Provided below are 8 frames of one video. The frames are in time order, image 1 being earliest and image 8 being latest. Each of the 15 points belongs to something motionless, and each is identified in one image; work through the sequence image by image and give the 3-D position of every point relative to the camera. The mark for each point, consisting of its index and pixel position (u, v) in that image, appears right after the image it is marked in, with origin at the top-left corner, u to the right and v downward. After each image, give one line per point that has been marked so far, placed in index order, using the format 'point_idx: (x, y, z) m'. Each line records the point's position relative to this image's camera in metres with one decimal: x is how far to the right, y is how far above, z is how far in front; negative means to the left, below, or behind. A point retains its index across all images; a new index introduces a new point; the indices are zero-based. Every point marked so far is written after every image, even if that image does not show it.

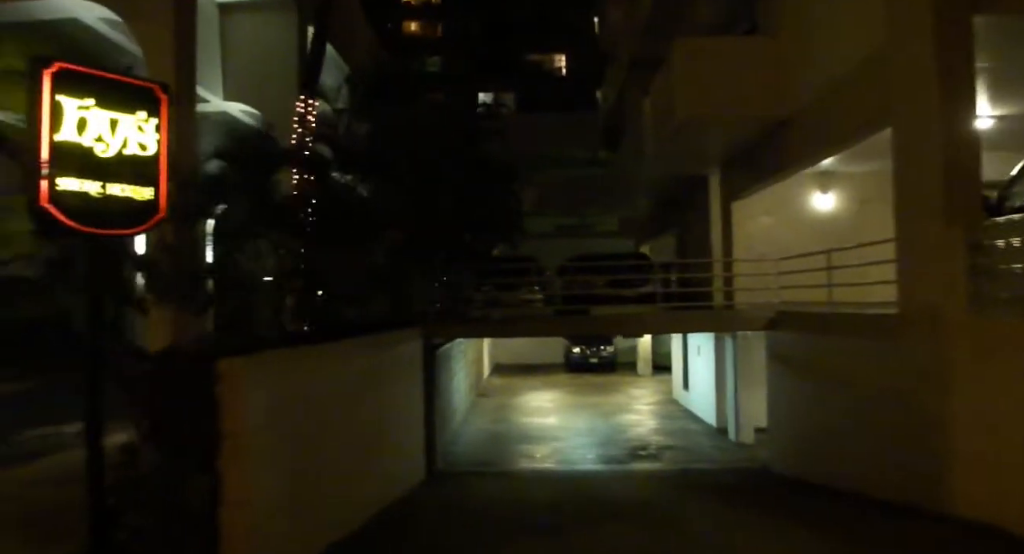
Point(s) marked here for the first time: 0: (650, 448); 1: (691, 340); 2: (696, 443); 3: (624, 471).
0: (+3.3, -4.0, +16.1) m
1: (+5.1, -1.8, +19.3) m
2: (+4.5, -4.0, +16.6) m
3: (+2.3, -4.0, +14.2) m
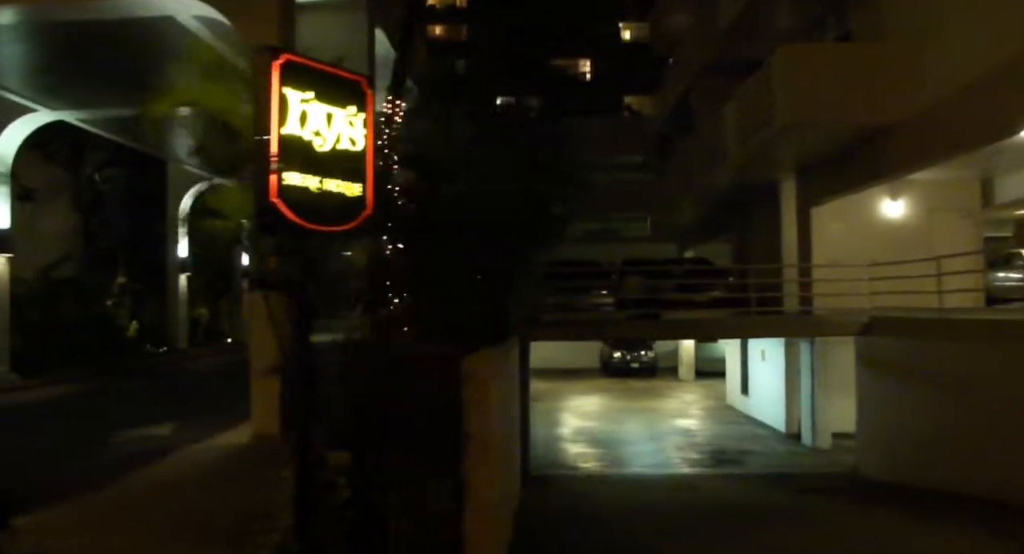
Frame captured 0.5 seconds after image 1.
0: (+5.1, -4.1, +16.1) m
1: (+6.8, -1.9, +19.3) m
2: (+6.2, -4.1, +16.6) m
3: (+4.1, -4.1, +14.1) m
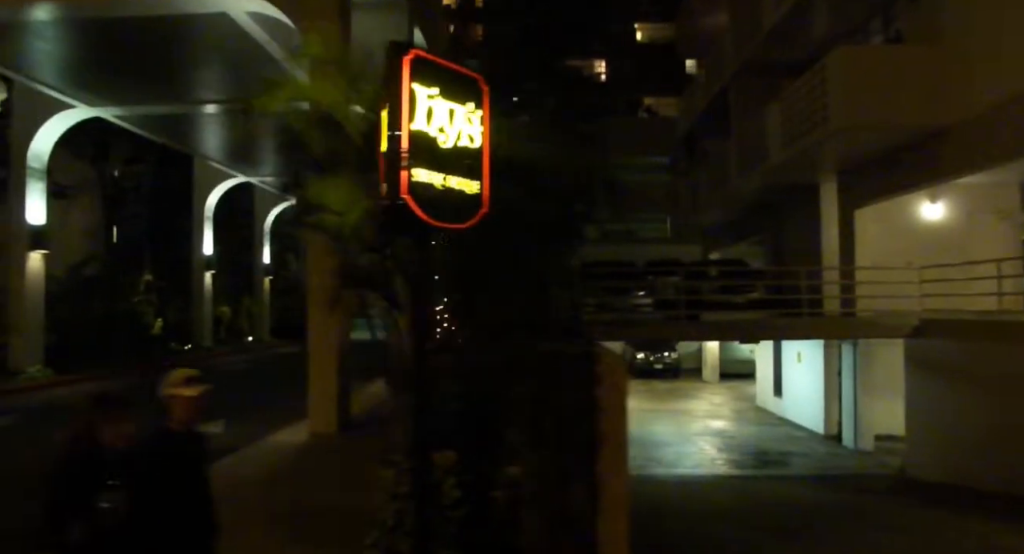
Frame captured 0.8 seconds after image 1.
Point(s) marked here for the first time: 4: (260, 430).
0: (+6.1, -4.1, +16.1) m
1: (+7.8, -1.9, +19.3) m
2: (+7.2, -4.1, +16.6) m
3: (+5.1, -4.1, +14.1) m
4: (-4.7, -2.8, +12.8) m
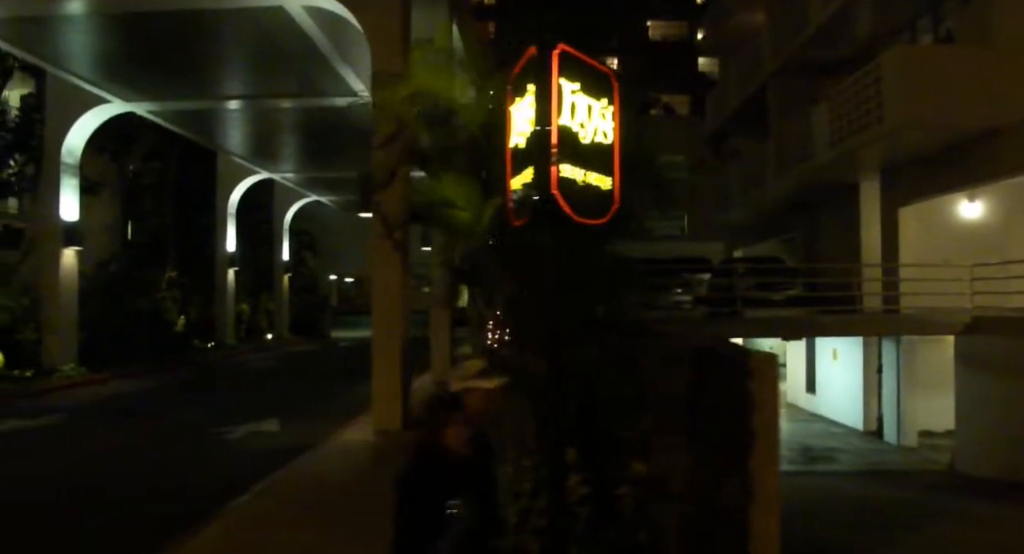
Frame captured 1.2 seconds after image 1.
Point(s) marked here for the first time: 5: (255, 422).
0: (+7.1, -4.1, +16.1) m
1: (+8.8, -1.9, +19.4) m
2: (+8.3, -4.1, +16.7) m
3: (+6.2, -4.0, +14.2) m
4: (-3.6, -2.8, +12.7) m
5: (-4.9, -2.8, +13.3) m
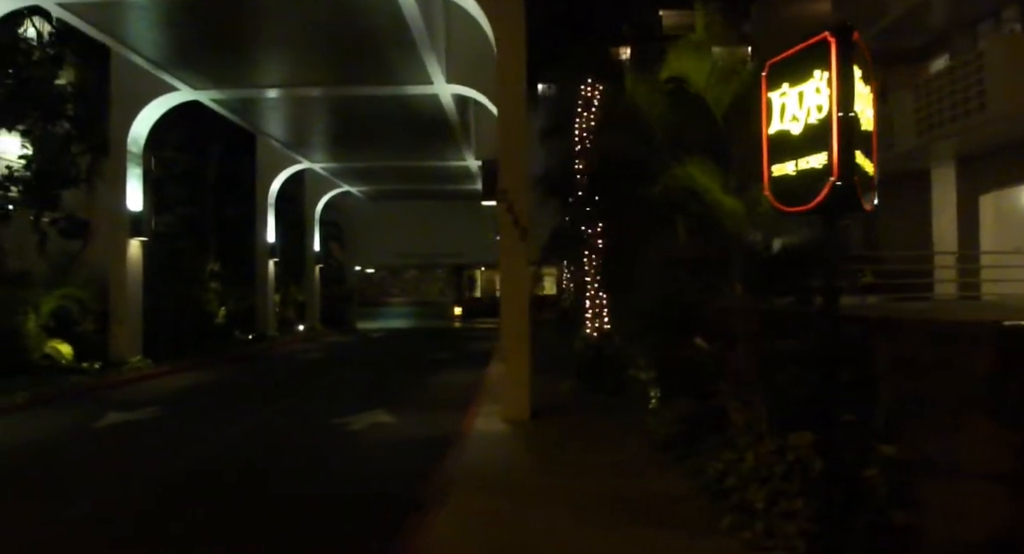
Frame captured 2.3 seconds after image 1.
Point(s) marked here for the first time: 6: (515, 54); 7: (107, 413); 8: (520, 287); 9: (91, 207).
0: (+9.2, -3.8, +16.5) m
1: (+10.8, -1.5, +19.7) m
2: (+10.3, -3.8, +17.0) m
3: (+8.4, -3.8, +14.5) m
4: (-1.4, -2.6, +12.6) m
5: (-2.7, -2.6, +13.2) m
6: (+0.1, +3.8, +11.7) m
7: (-8.1, -2.7, +13.8) m
8: (+0.2, -0.1, +11.7) m
9: (-11.6, +1.9, +18.9) m
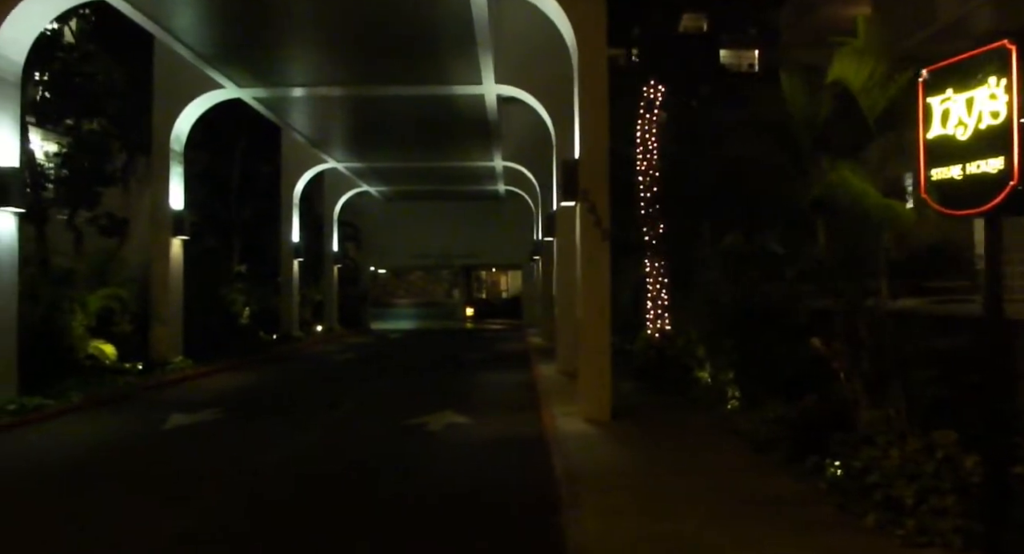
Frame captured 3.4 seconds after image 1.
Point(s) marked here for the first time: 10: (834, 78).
0: (+10.4, -3.8, +16.8) m
1: (+11.9, -1.6, +20.1) m
2: (+11.5, -3.8, +17.4) m
3: (+9.6, -3.8, +14.8) m
4: (0.0, -2.6, +12.7) m
5: (-1.4, -2.6, +13.1) m
6: (+1.5, +3.8, +11.8) m
7: (-6.8, -2.7, +13.6) m
8: (+1.5, -0.1, +11.8) m
9: (-10.4, +1.9, +18.6) m
10: (+3.2, +2.0, +6.8) m
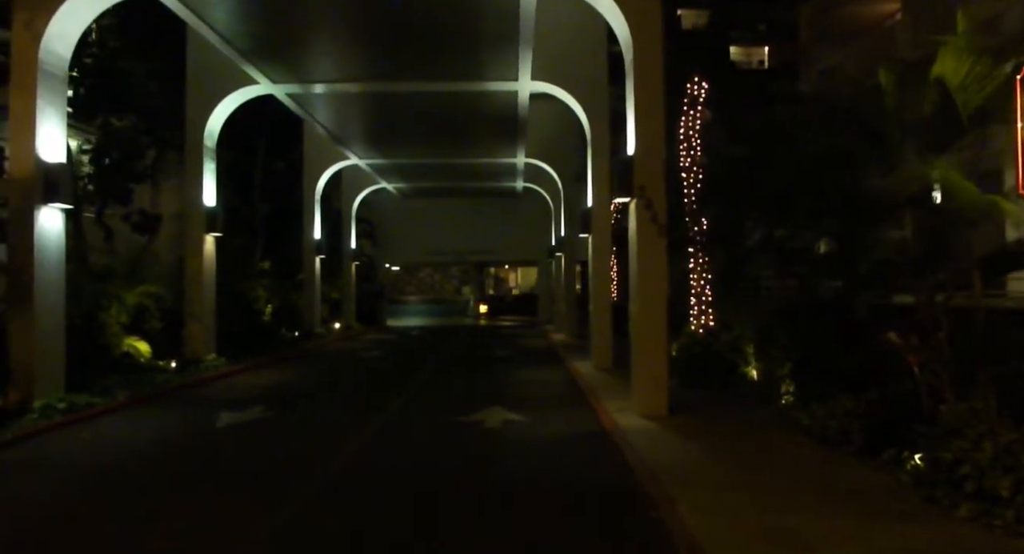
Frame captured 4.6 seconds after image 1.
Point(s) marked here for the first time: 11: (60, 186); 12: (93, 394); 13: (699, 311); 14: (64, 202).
0: (+11.3, -3.7, +16.9) m
1: (+12.8, -1.5, +20.2) m
2: (+12.5, -3.7, +17.5) m
3: (+10.6, -3.7, +14.9) m
4: (+0.9, -2.5, +12.7) m
5: (-0.5, -2.5, +13.2) m
6: (+2.4, +3.9, +11.8) m
7: (-5.8, -2.7, +13.6) m
8: (+2.5, -0.1, +11.8) m
9: (-9.5, +2.0, +18.6) m
10: (+4.2, +2.0, +6.9) m
11: (-8.2, +1.6, +12.5) m
12: (-8.4, -2.3, +13.7) m
13: (+4.3, -0.8, +15.8) m
14: (-8.2, +1.4, +12.6) m
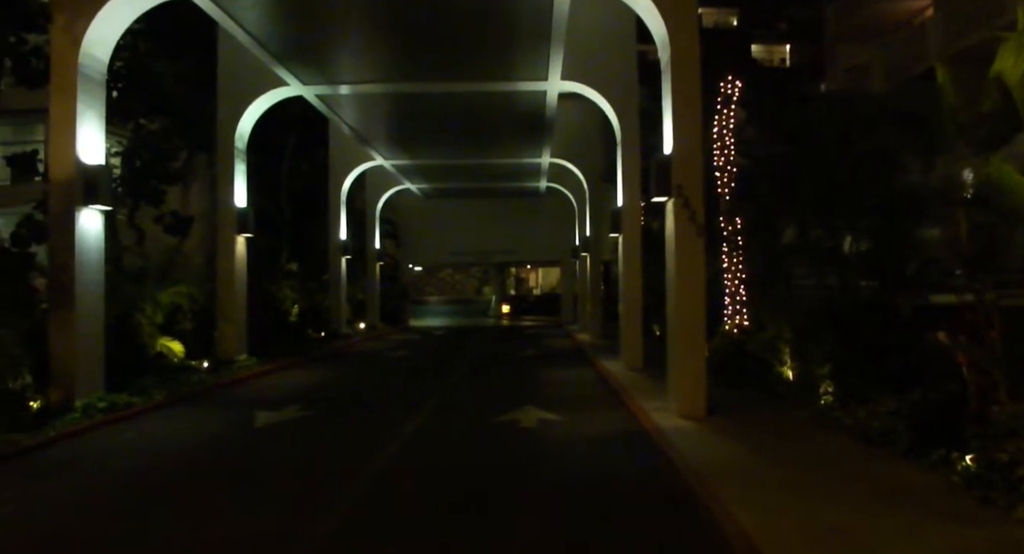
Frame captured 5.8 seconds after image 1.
0: (+12.1, -3.7, +16.6) m
1: (+13.6, -1.4, +19.8) m
2: (+13.2, -3.7, +17.2) m
3: (+11.3, -3.7, +14.6) m
4: (+1.6, -2.5, +12.6) m
5: (+0.2, -2.5, +13.1) m
6: (+3.0, +3.9, +11.7) m
7: (-5.2, -2.7, +13.7) m
8: (+3.1, -0.1, +11.7) m
9: (-8.7, +2.0, +18.7) m
10: (+4.7, +2.0, +6.7) m
11: (-7.6, +1.6, +12.6) m
12: (-7.7, -2.4, +13.9) m
13: (+5.0, -0.7, +15.6) m
14: (-7.6, +1.4, +12.7) m
